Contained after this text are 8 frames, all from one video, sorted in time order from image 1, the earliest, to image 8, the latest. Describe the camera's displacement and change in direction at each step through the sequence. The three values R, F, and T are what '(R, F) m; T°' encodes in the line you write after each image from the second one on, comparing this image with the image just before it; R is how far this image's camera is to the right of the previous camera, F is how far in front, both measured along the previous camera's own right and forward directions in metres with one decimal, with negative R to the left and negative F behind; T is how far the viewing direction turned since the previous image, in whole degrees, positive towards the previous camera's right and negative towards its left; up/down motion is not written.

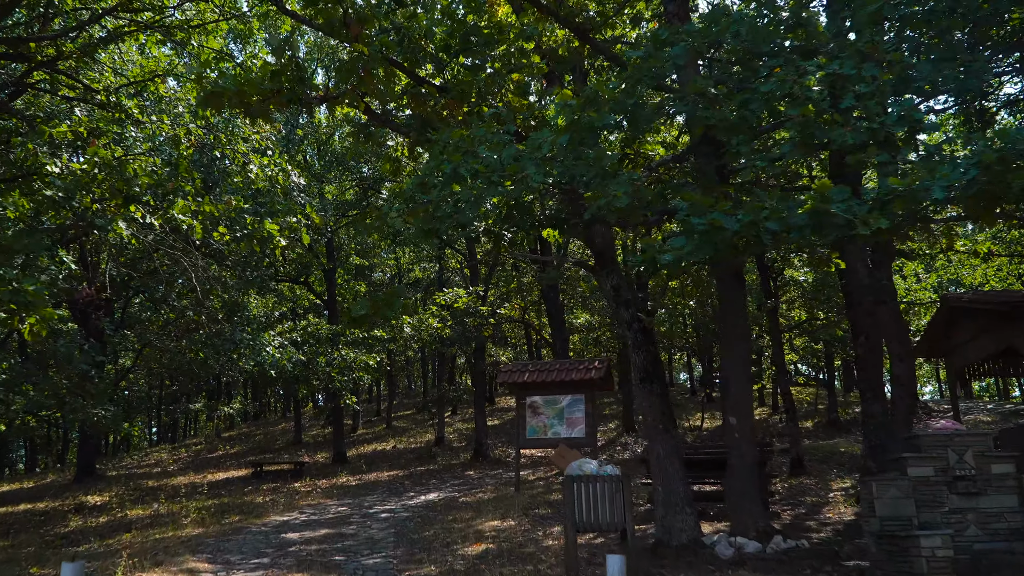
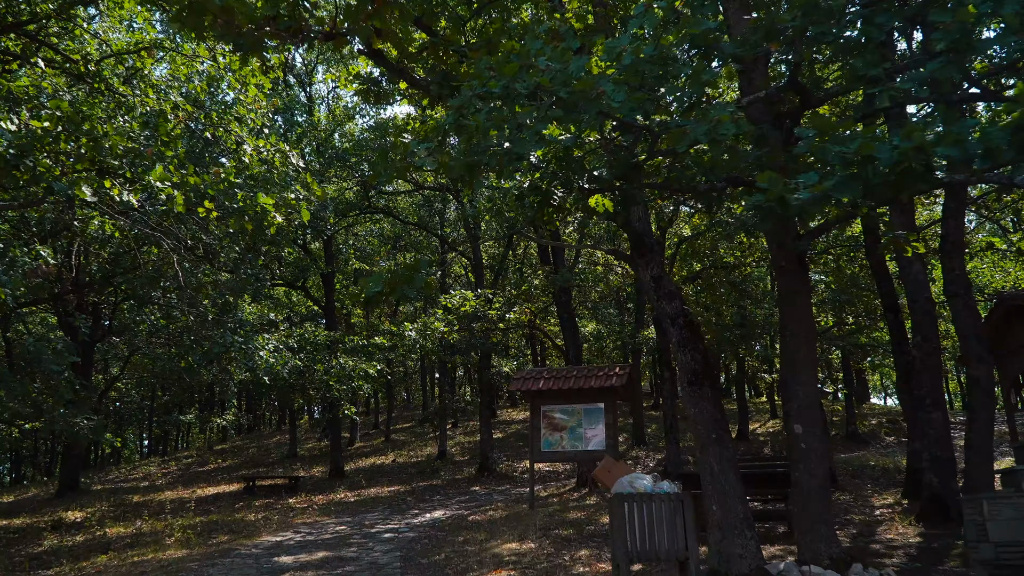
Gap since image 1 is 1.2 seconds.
(-0.3, +1.0) m; 0°
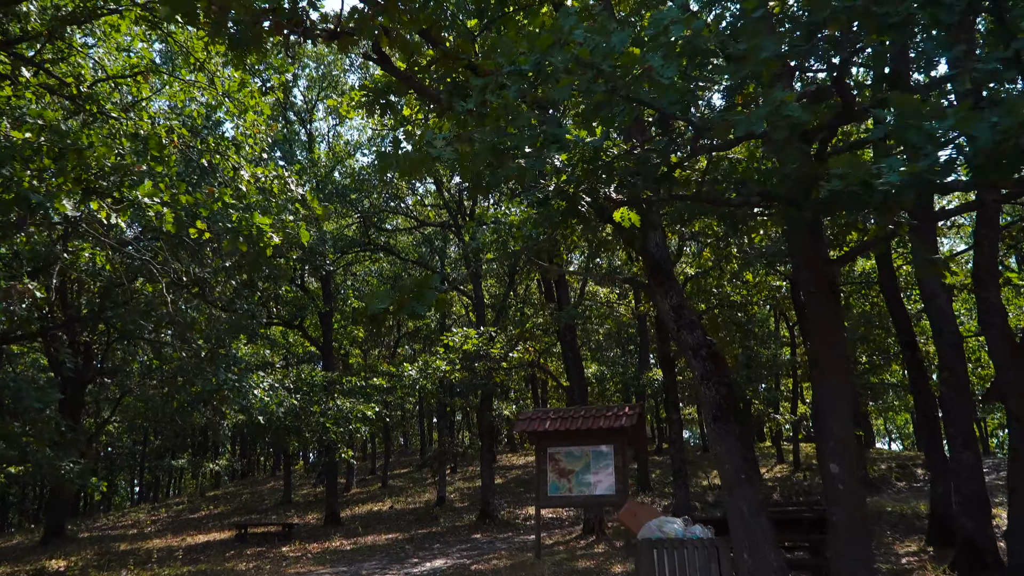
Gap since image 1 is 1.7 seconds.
(-0.1, +0.4) m; 0°
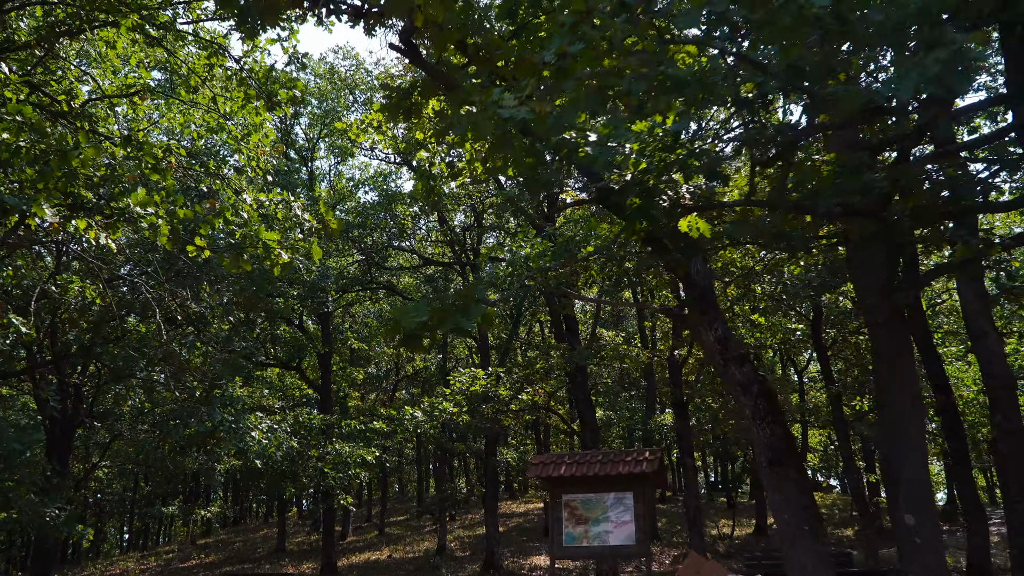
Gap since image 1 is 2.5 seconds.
(-0.2, +0.6) m; 0°
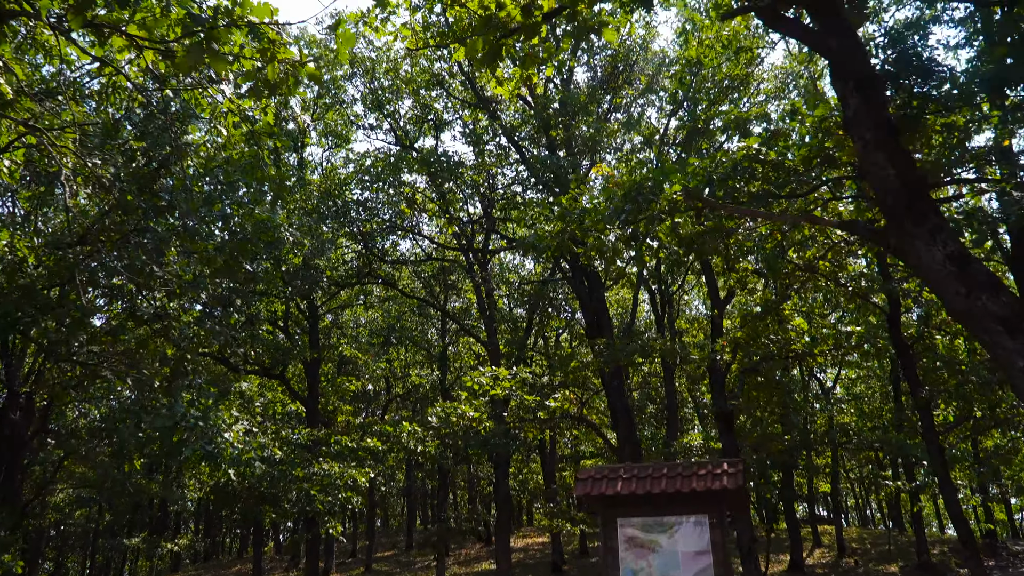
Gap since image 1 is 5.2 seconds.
(-0.6, +2.3) m; +1°
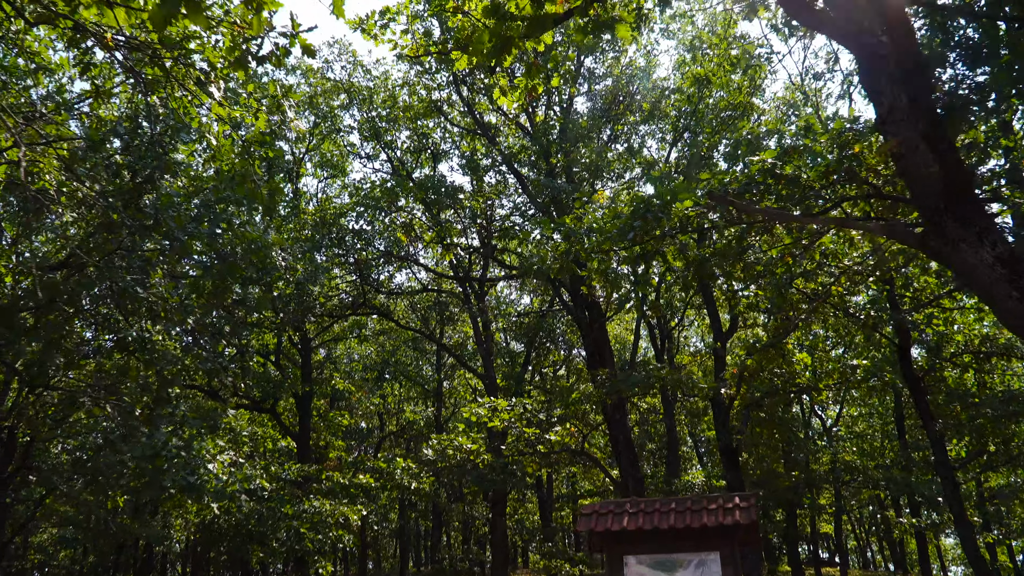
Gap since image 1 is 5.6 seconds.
(-0.1, +0.4) m; 0°
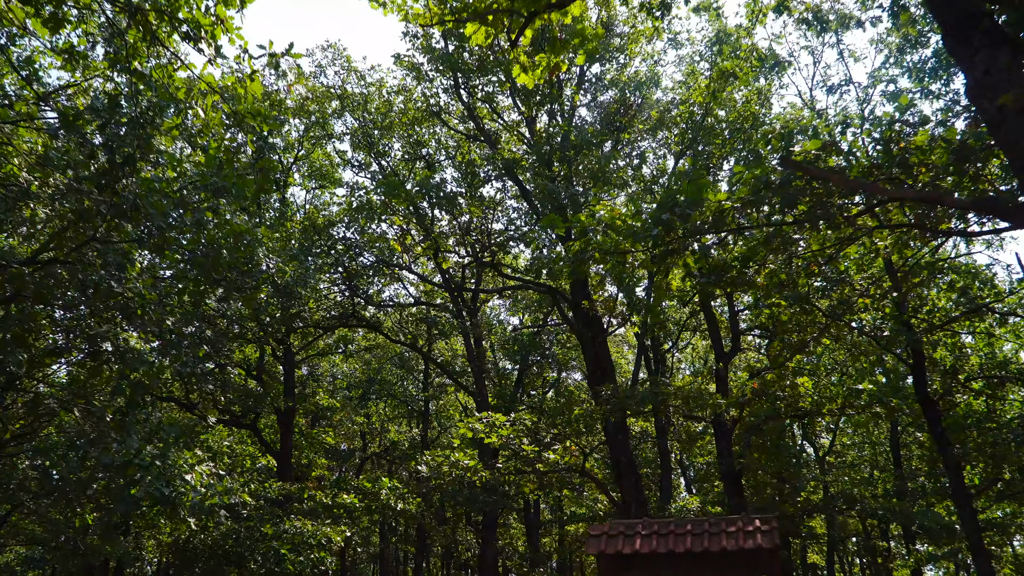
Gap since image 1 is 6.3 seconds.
(-0.2, +0.6) m; +1°
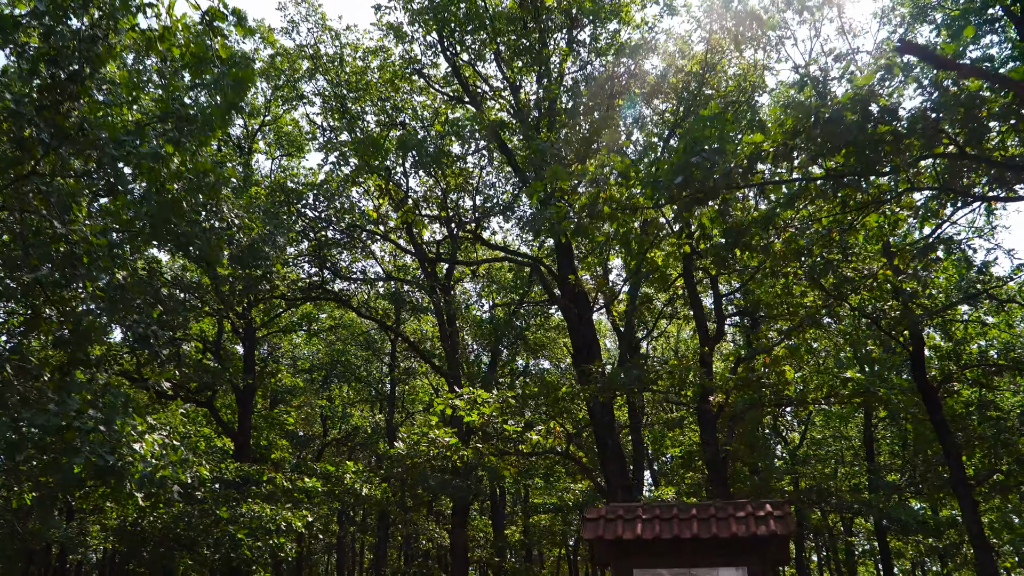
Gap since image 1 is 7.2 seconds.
(-0.3, +0.8) m; +3°
